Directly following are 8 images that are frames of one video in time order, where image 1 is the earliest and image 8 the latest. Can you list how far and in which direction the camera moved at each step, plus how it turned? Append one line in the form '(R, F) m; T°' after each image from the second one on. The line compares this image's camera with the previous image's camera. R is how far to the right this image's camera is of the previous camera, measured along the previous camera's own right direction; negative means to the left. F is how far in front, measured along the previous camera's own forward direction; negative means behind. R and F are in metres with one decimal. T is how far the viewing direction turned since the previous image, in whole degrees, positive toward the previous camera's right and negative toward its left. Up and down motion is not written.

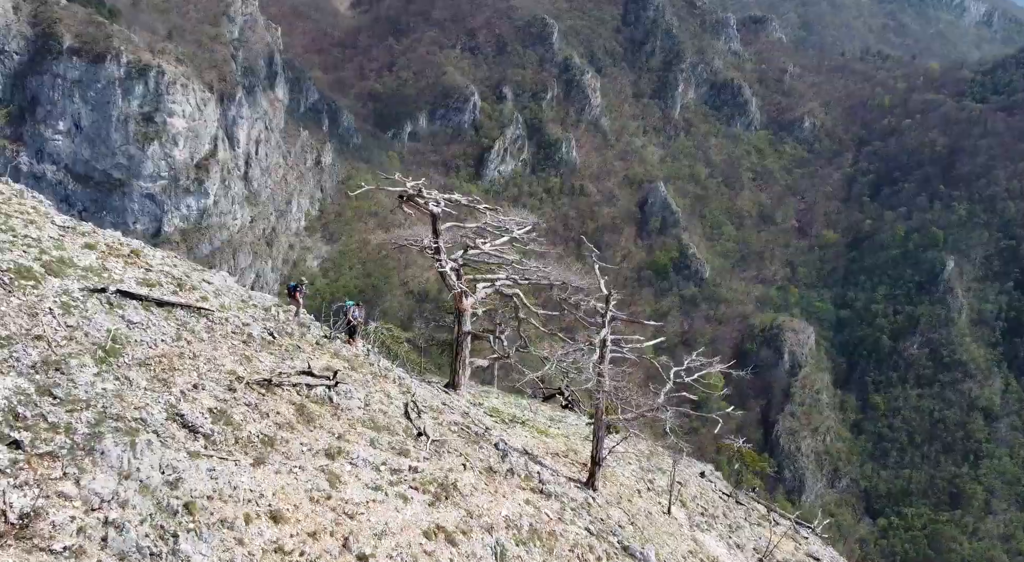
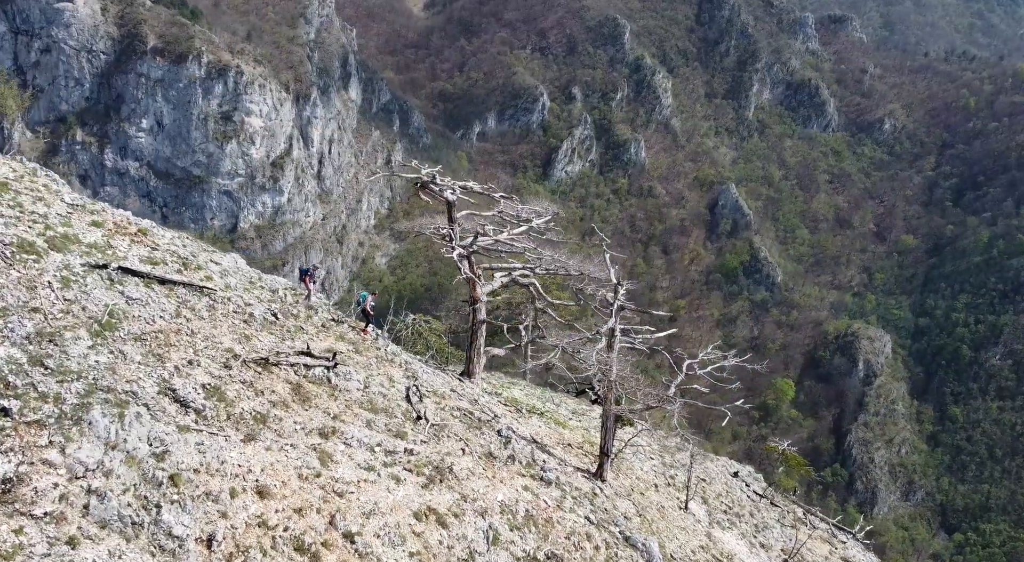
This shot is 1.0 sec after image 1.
(+0.9, +0.1) m; -3°
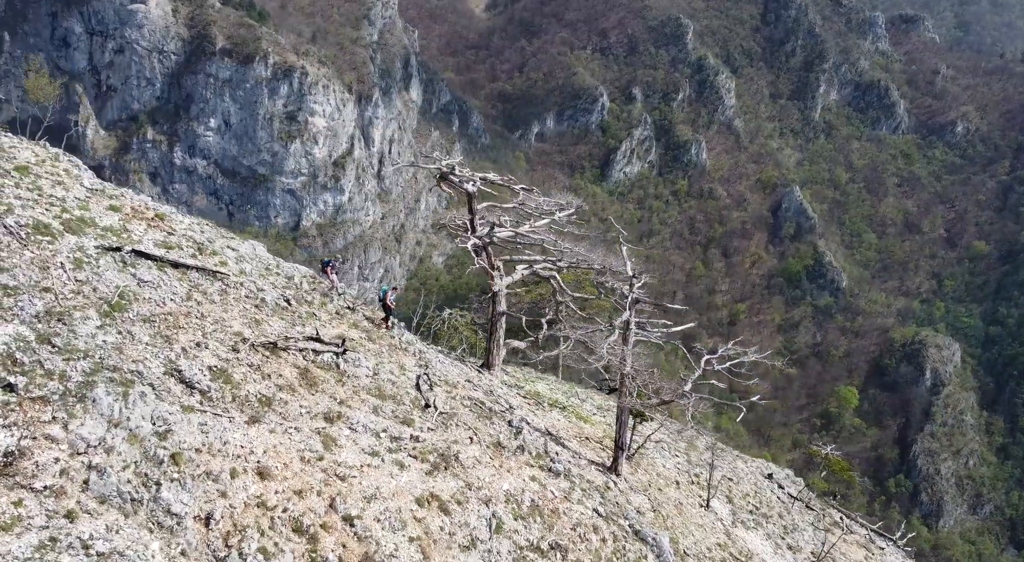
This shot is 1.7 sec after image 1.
(+0.6, +0.1) m; -3°
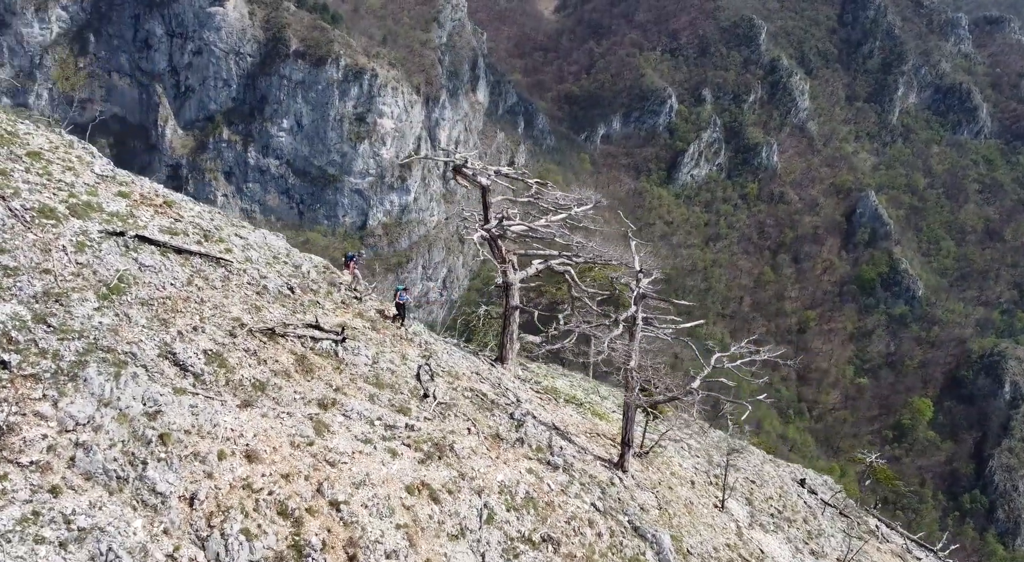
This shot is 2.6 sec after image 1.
(+0.9, +0.1) m; -3°
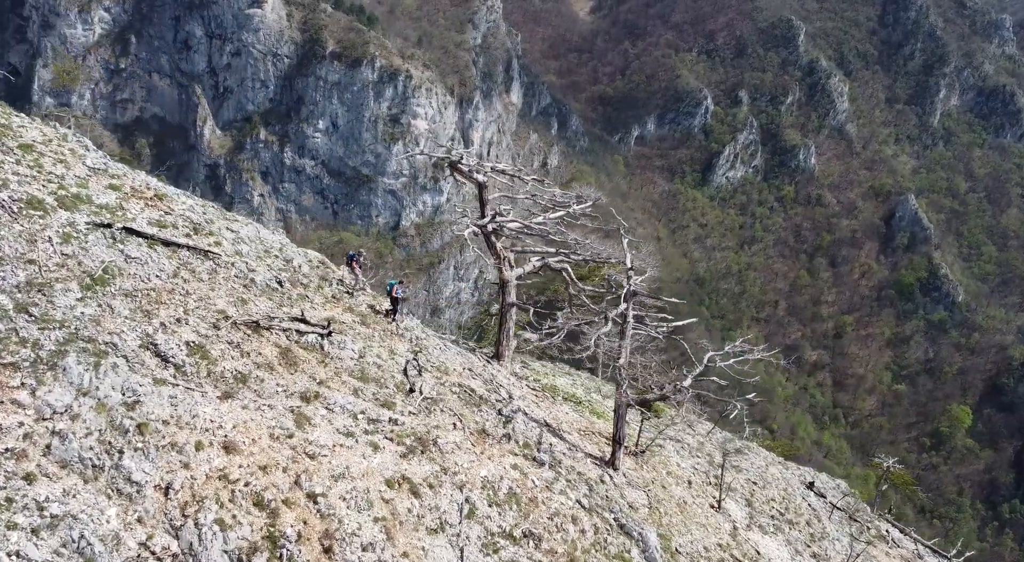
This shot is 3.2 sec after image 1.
(+0.6, 0.0) m; -1°
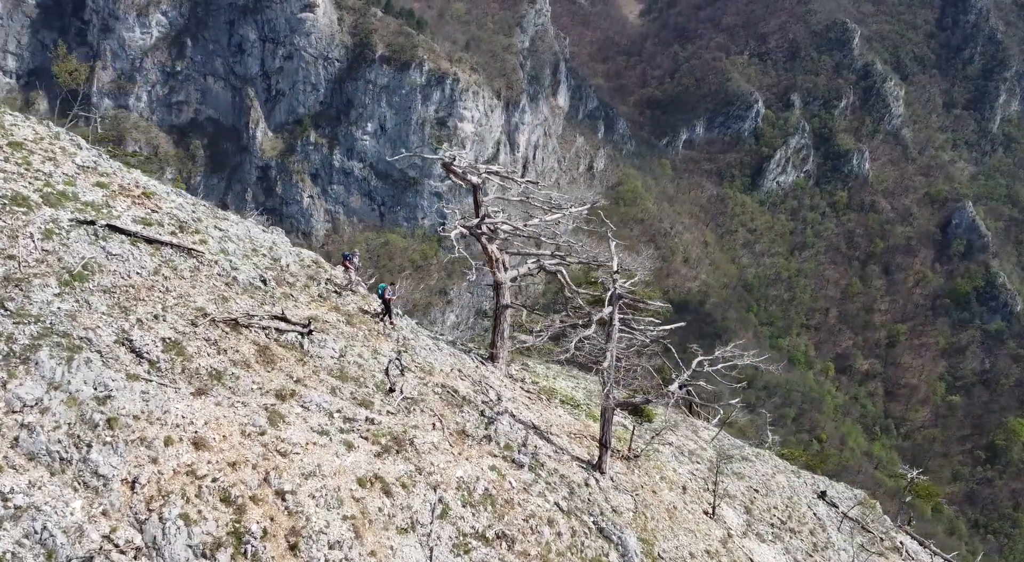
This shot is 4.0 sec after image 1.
(+0.9, 0.0) m; -2°
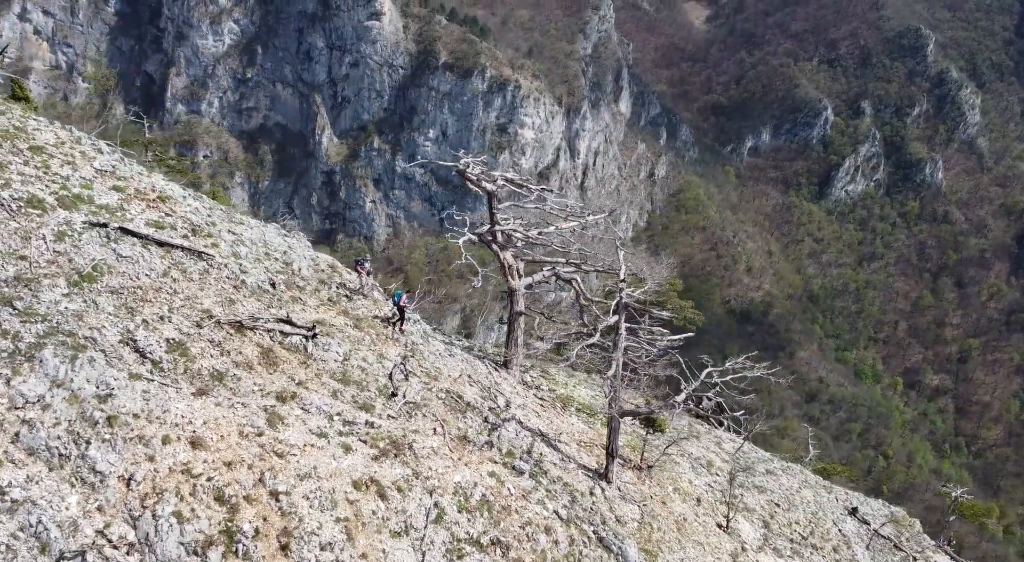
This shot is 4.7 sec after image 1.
(+0.8, -0.1) m; -3°
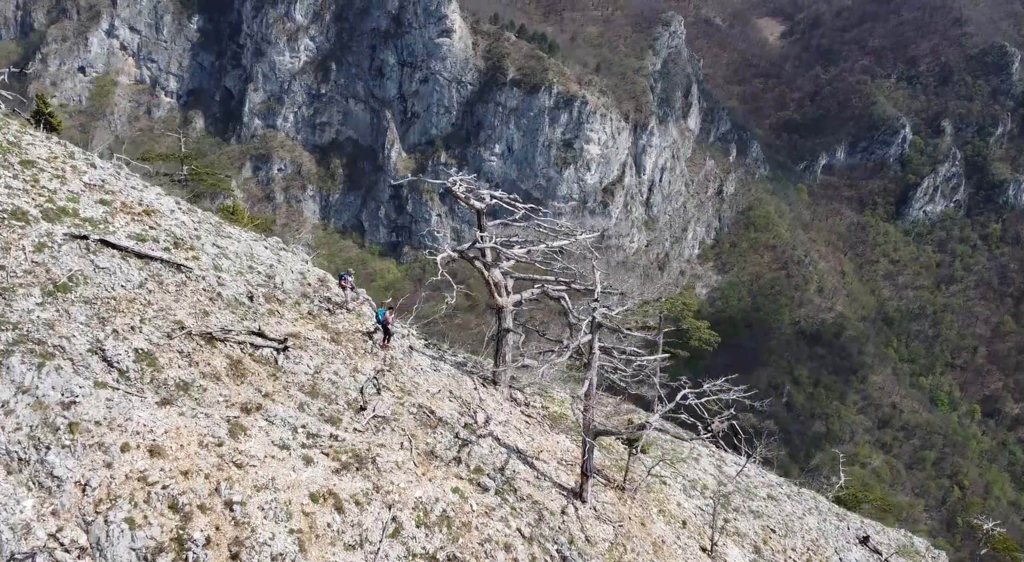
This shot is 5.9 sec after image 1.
(+1.4, -0.2) m; -3°
